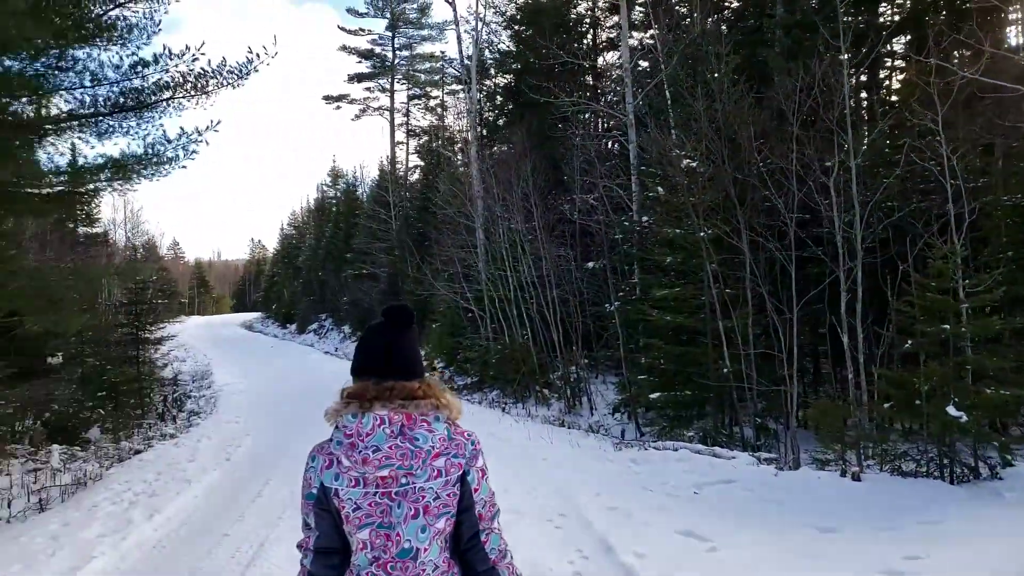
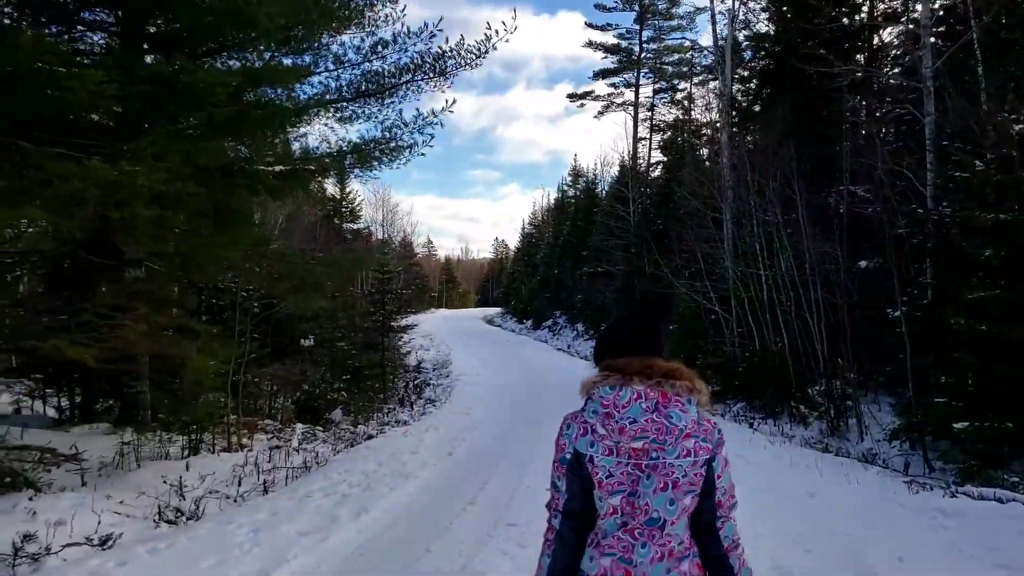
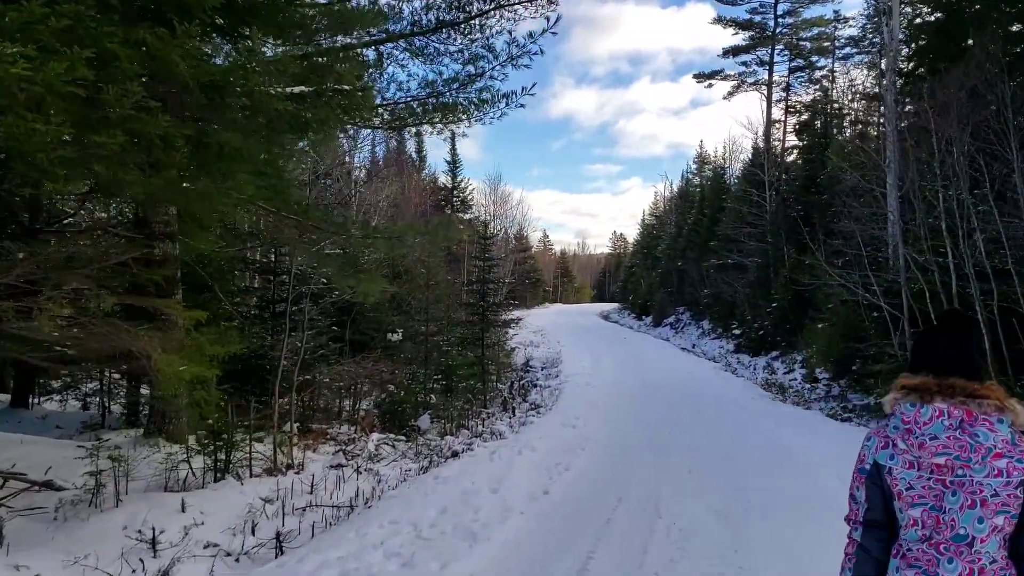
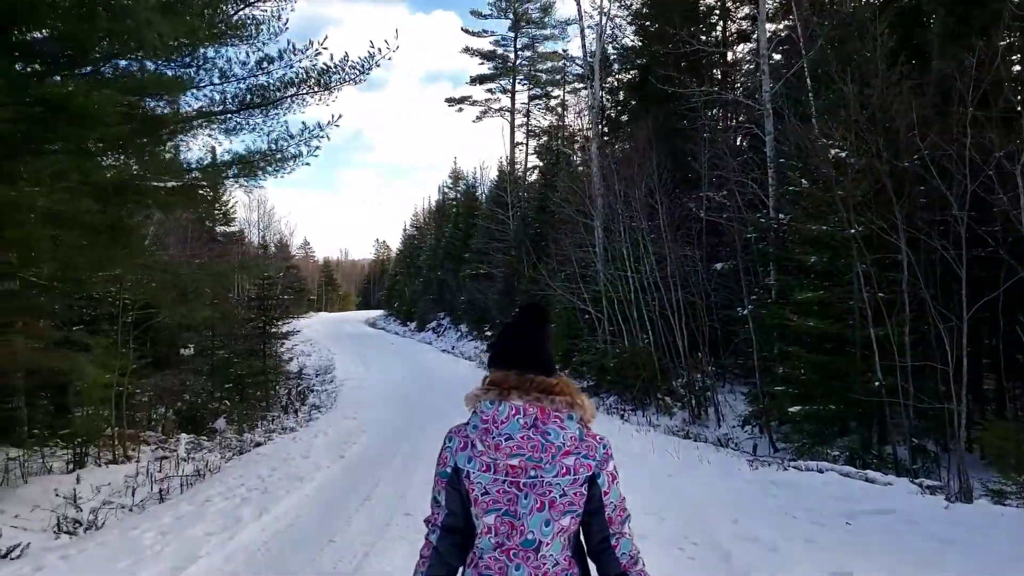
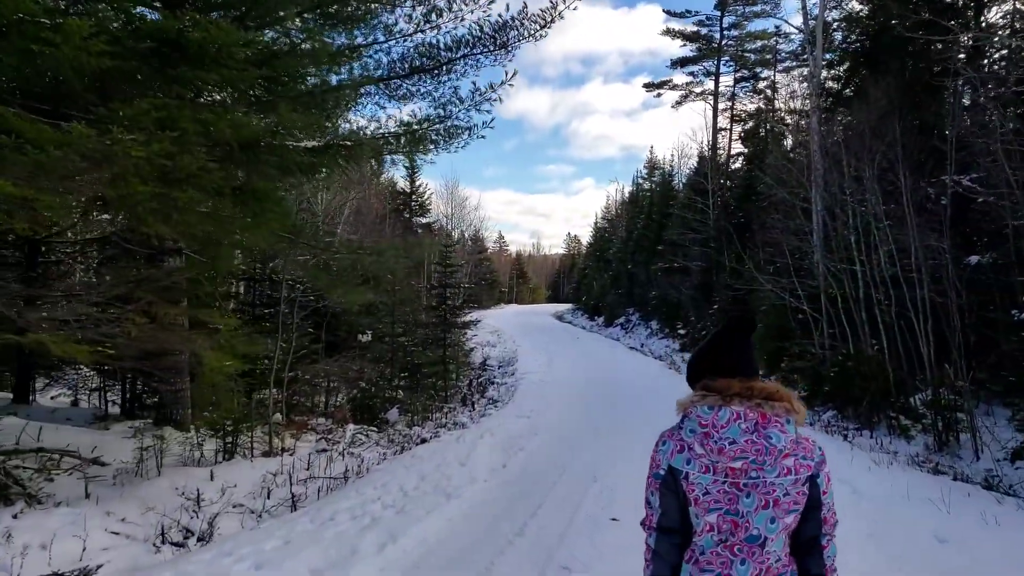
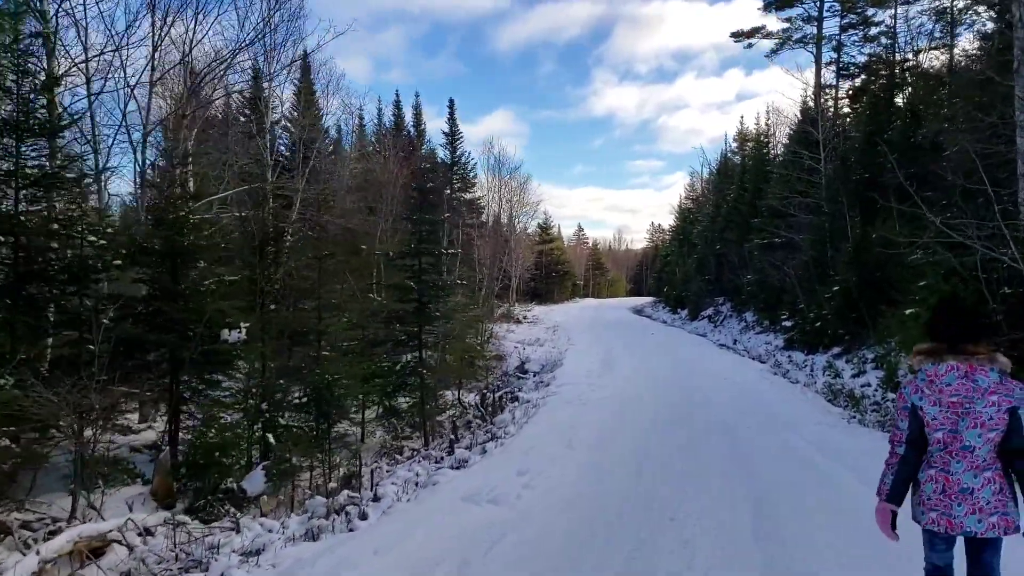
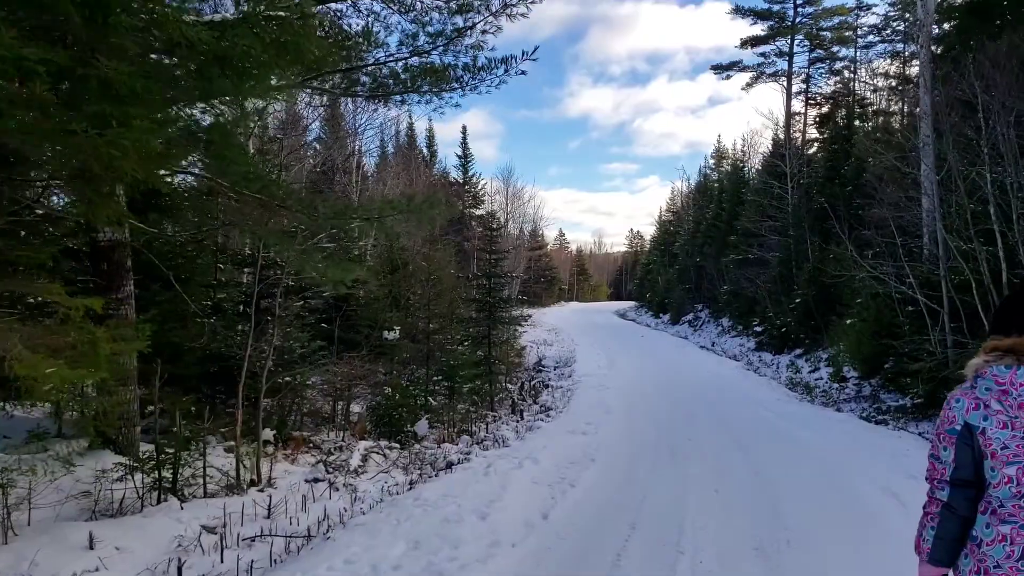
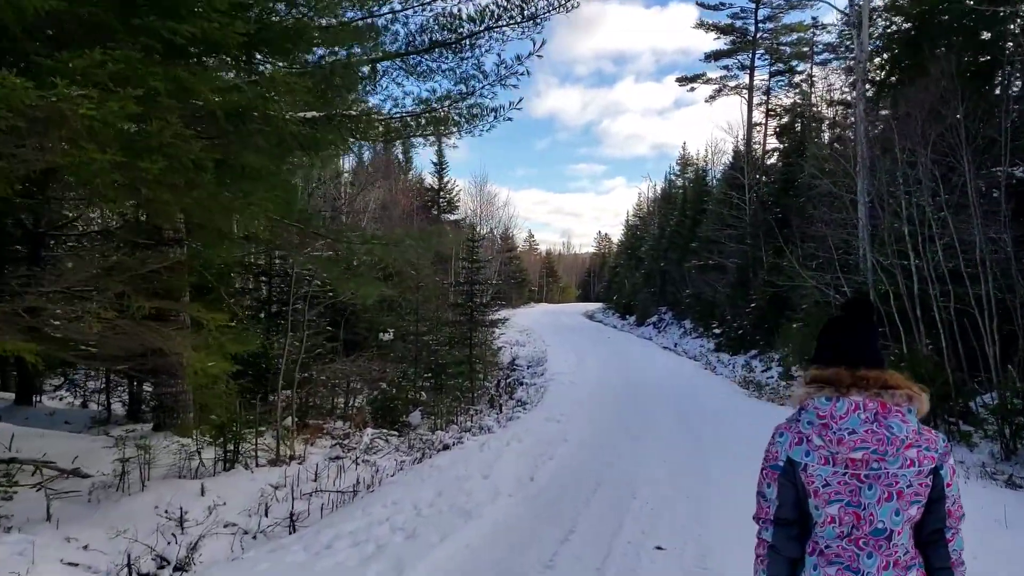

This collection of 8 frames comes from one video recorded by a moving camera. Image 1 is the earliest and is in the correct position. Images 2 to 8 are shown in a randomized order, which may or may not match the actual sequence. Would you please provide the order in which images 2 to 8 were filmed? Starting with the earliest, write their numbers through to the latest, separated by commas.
4, 2, 5, 8, 3, 7, 6
